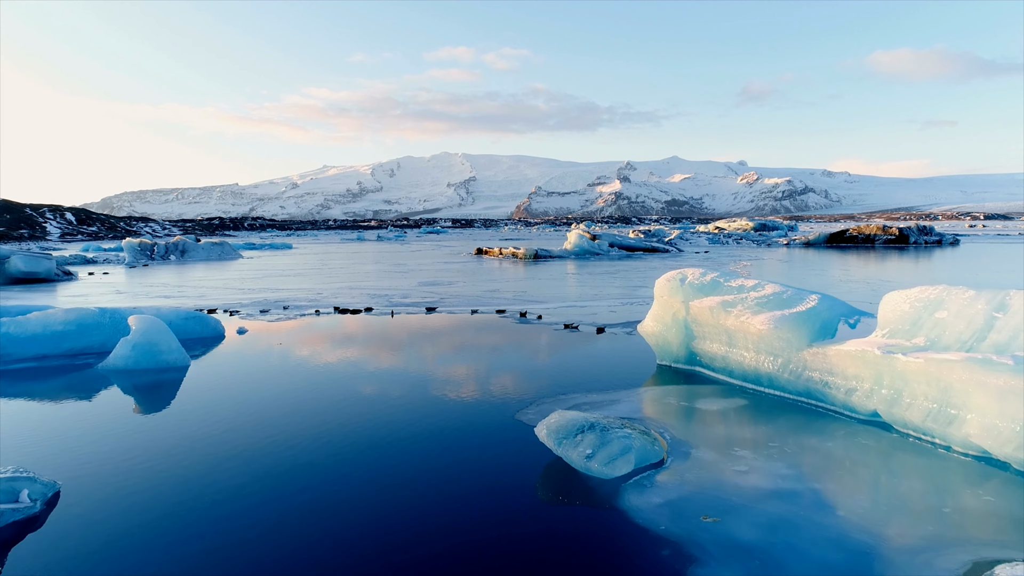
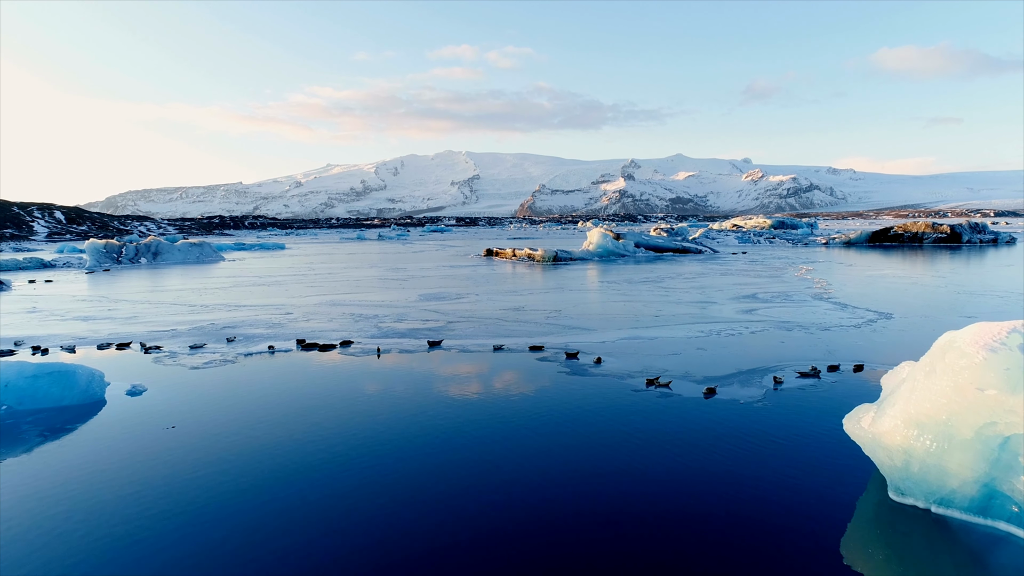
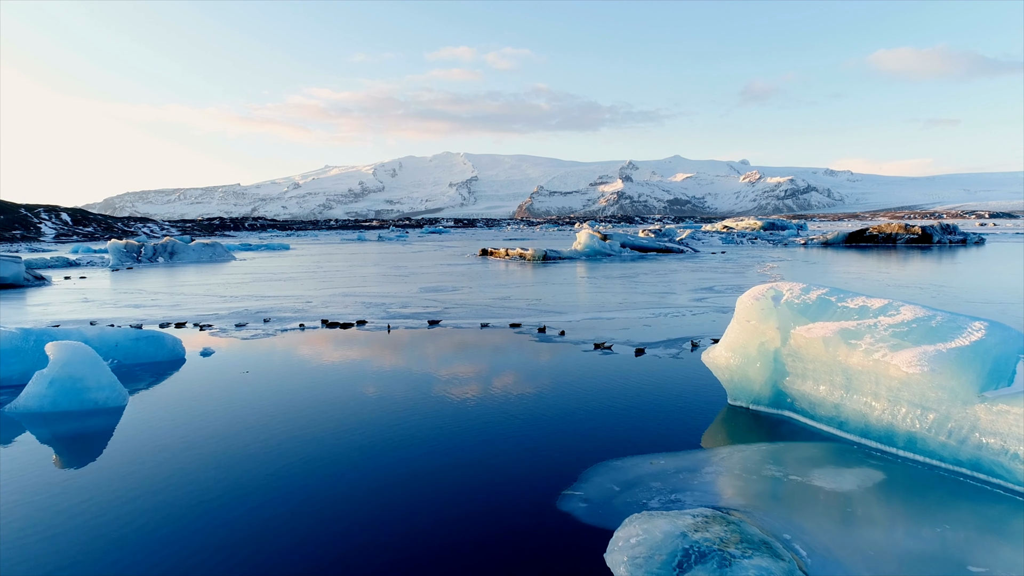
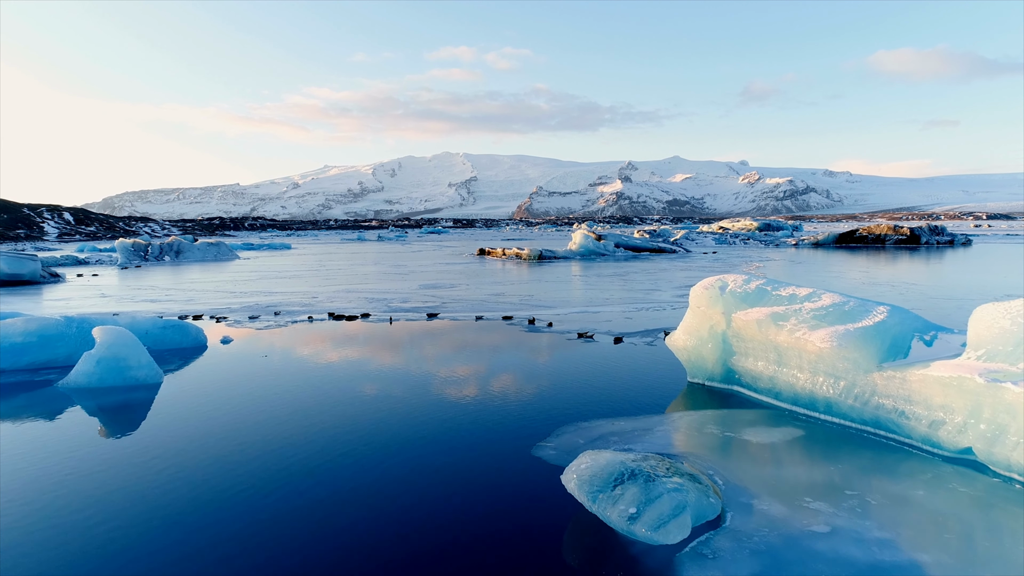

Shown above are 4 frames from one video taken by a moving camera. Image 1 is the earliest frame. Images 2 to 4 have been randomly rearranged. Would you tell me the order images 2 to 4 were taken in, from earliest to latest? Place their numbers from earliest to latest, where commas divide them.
4, 3, 2
